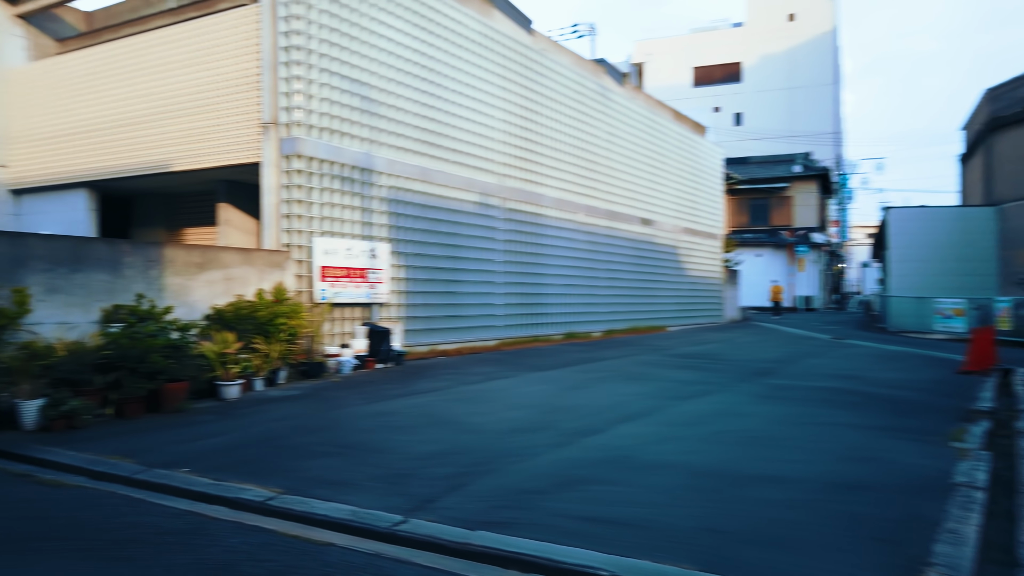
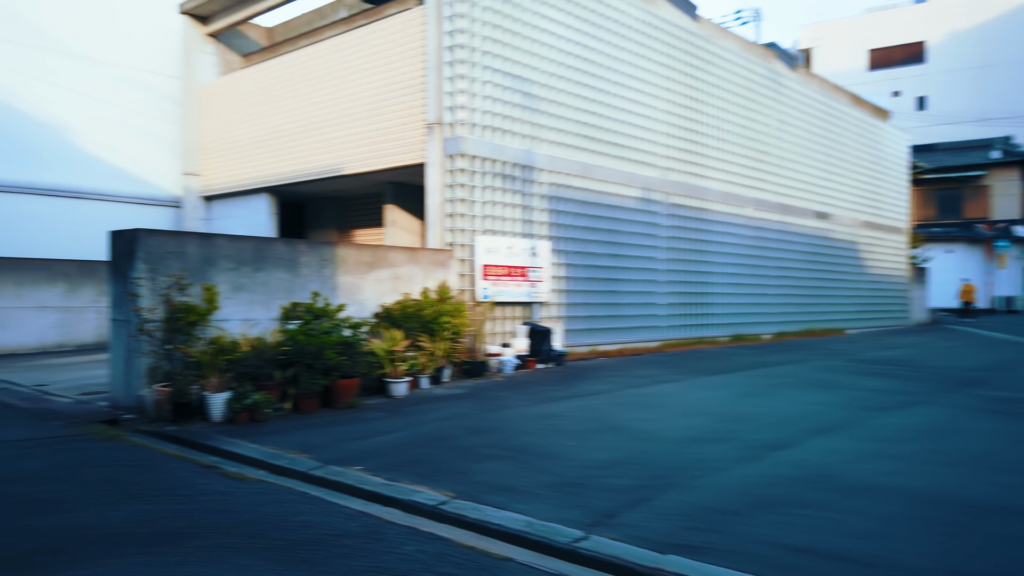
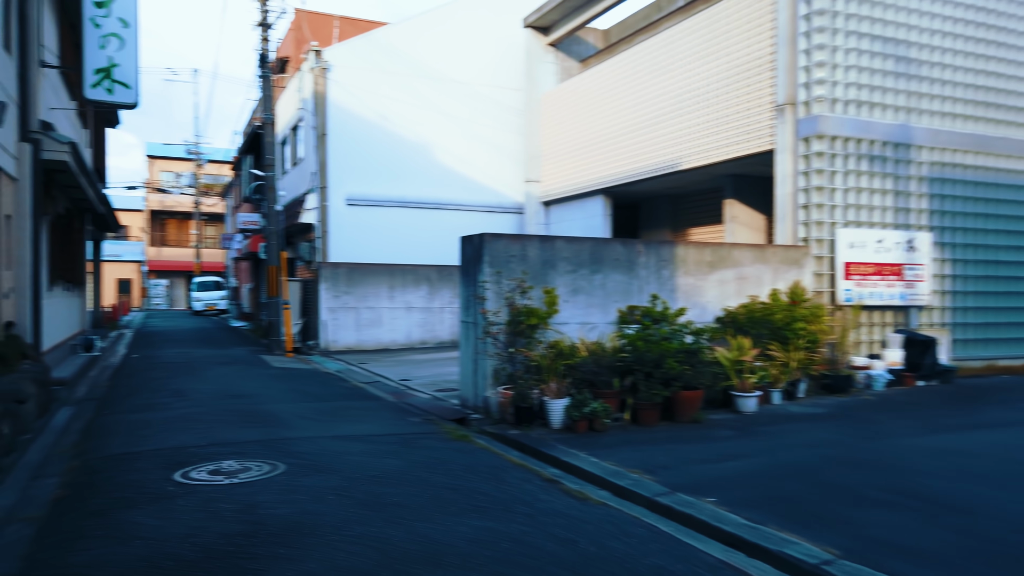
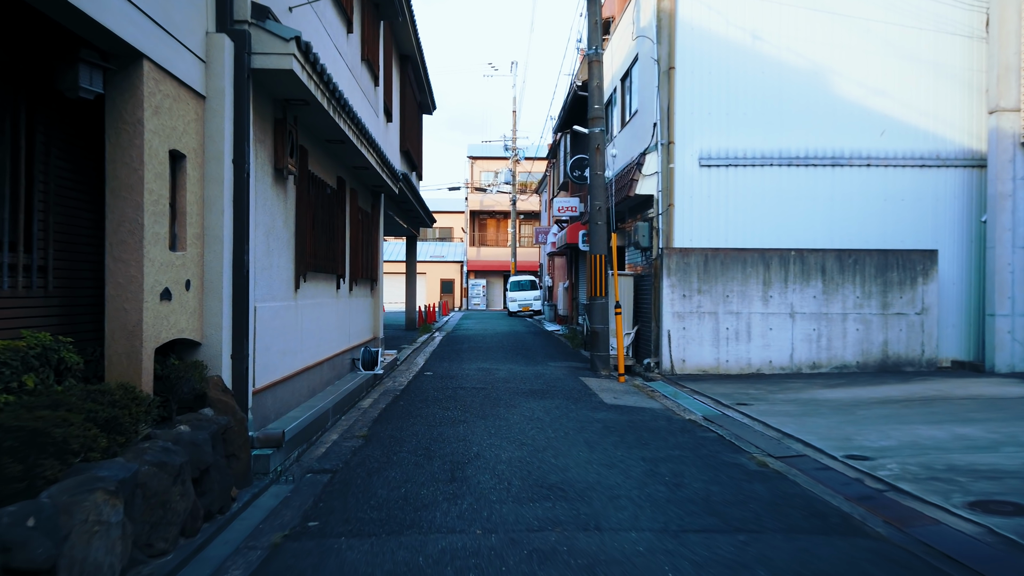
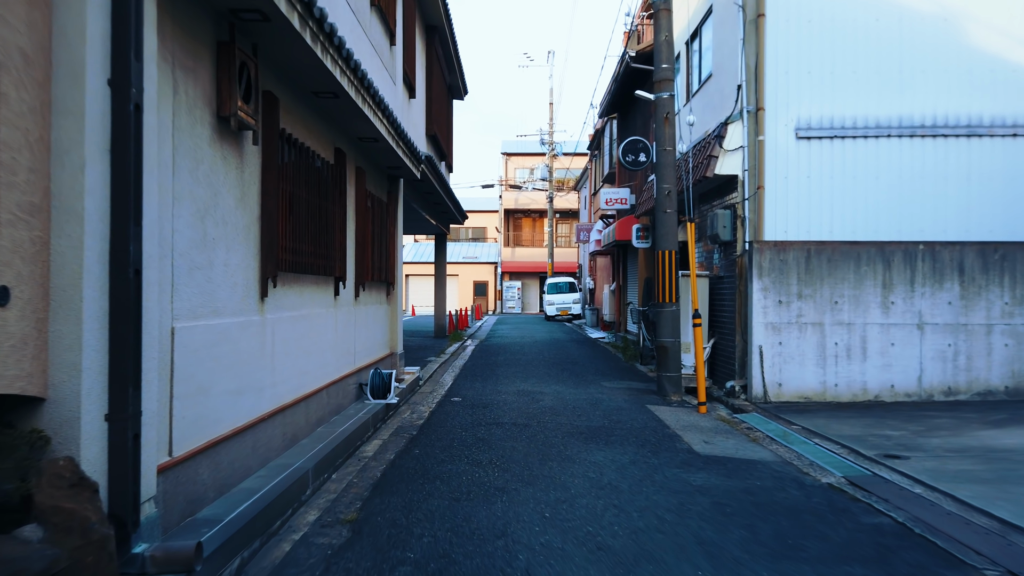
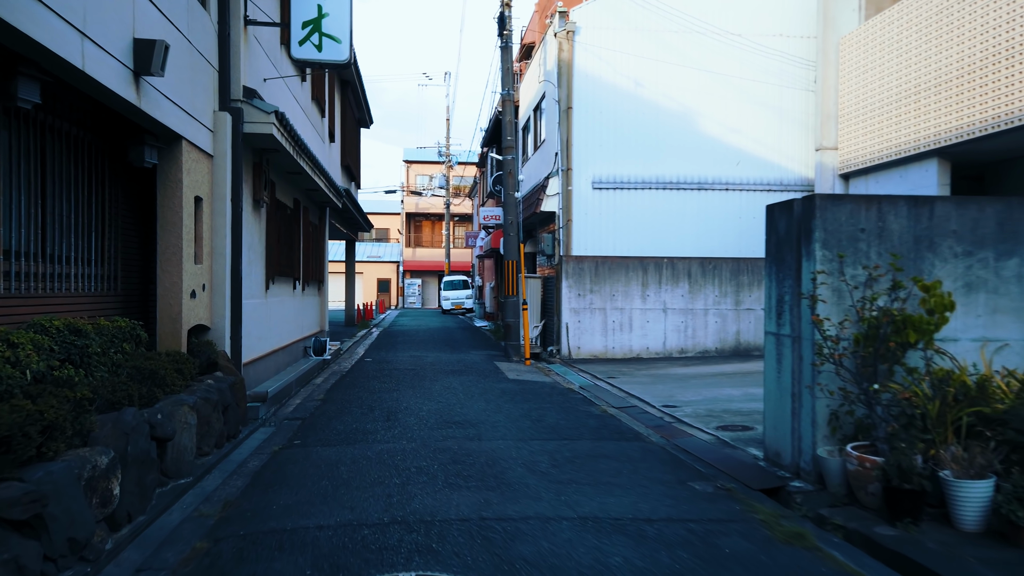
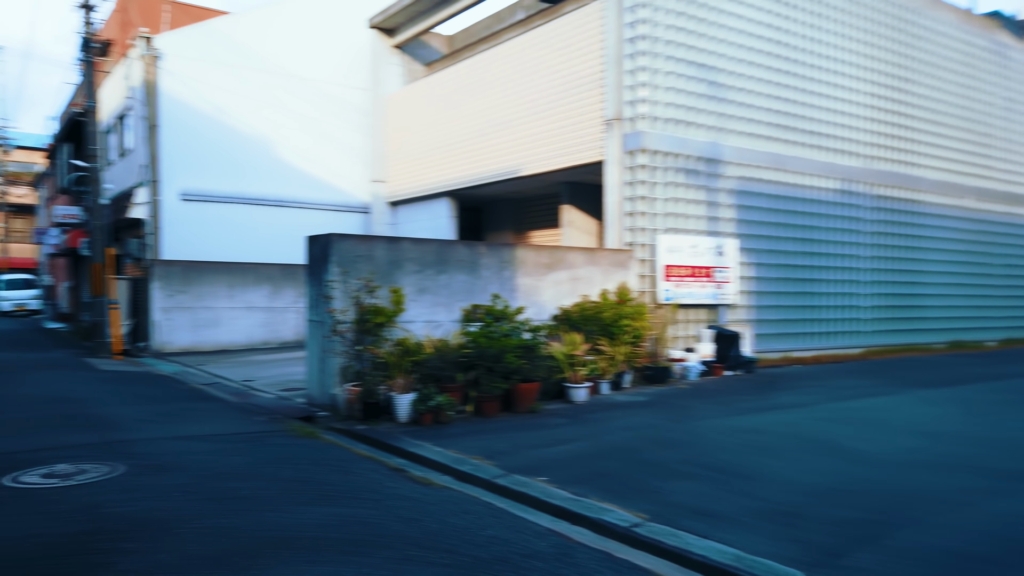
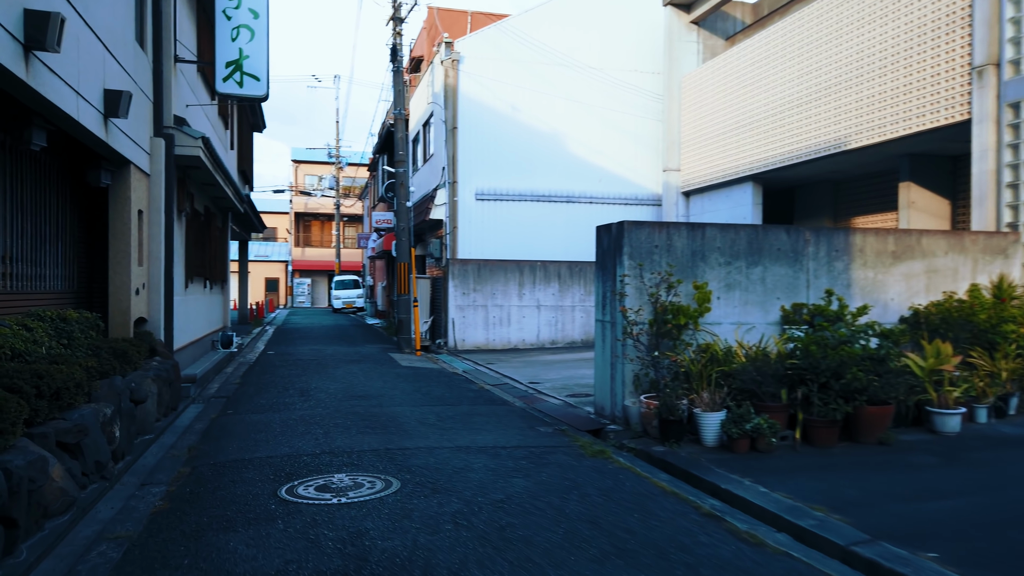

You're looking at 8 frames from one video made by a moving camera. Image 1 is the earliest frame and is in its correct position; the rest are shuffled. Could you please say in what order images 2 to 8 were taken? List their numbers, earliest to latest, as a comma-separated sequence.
2, 7, 3, 8, 6, 4, 5
